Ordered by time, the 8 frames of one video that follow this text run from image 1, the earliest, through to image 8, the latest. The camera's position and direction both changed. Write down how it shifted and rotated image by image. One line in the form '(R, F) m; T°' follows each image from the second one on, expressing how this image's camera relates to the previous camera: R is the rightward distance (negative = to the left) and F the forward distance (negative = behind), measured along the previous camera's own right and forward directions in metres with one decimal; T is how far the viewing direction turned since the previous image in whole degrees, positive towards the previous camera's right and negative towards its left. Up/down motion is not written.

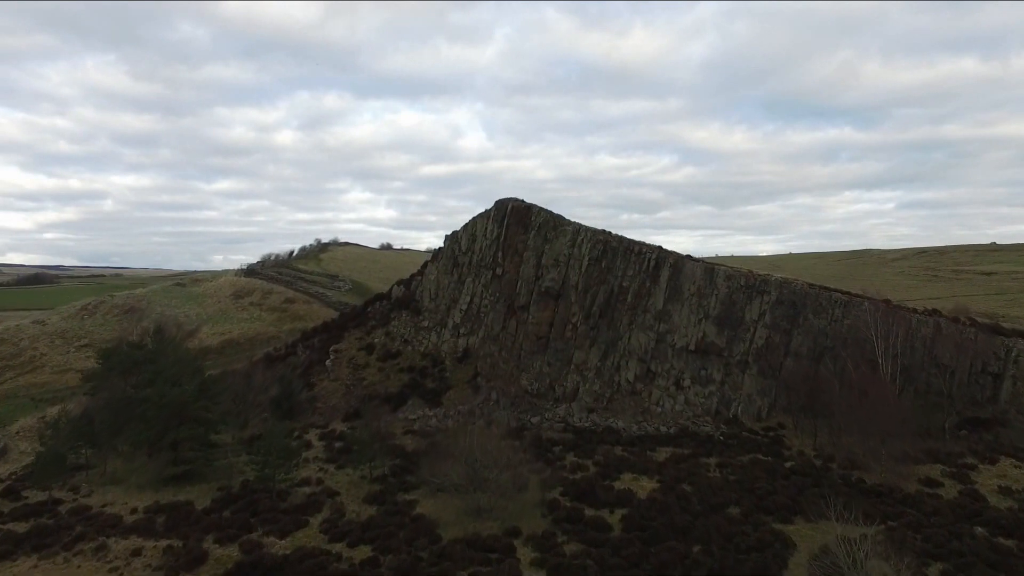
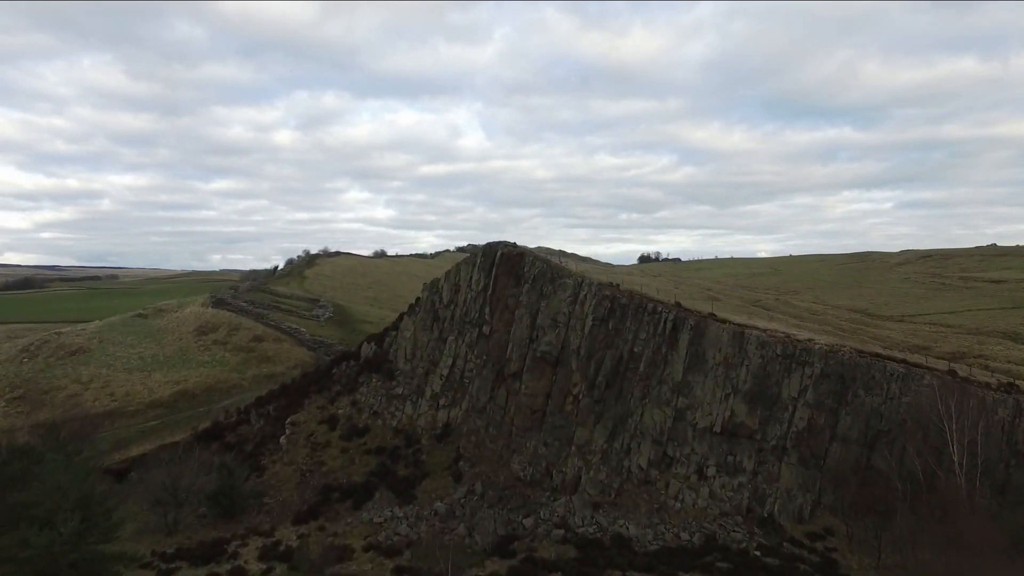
(+0.3, +4.0) m; 0°
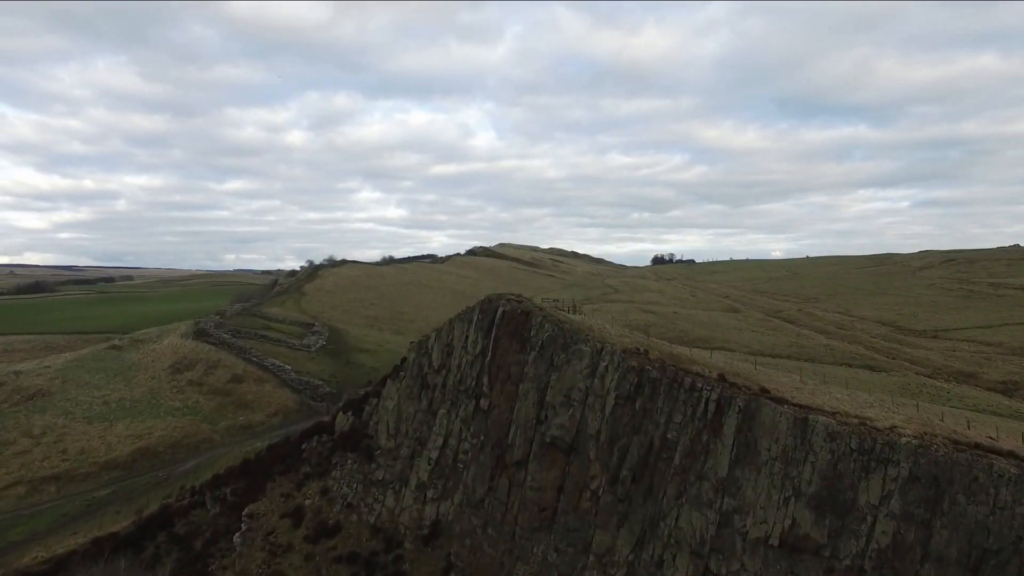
(+0.2, +3.9) m; -1°
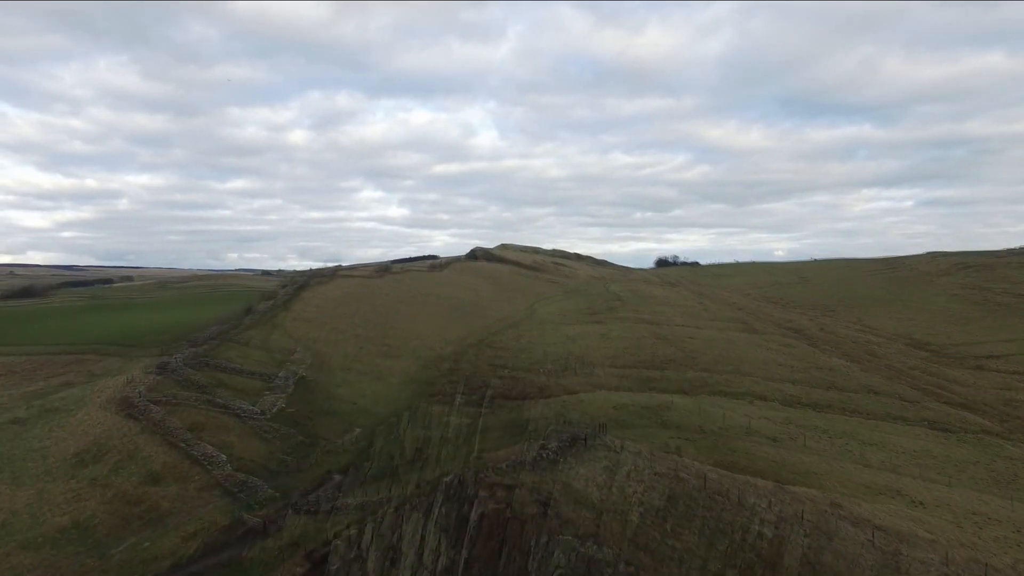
(+0.3, +7.3) m; 0°
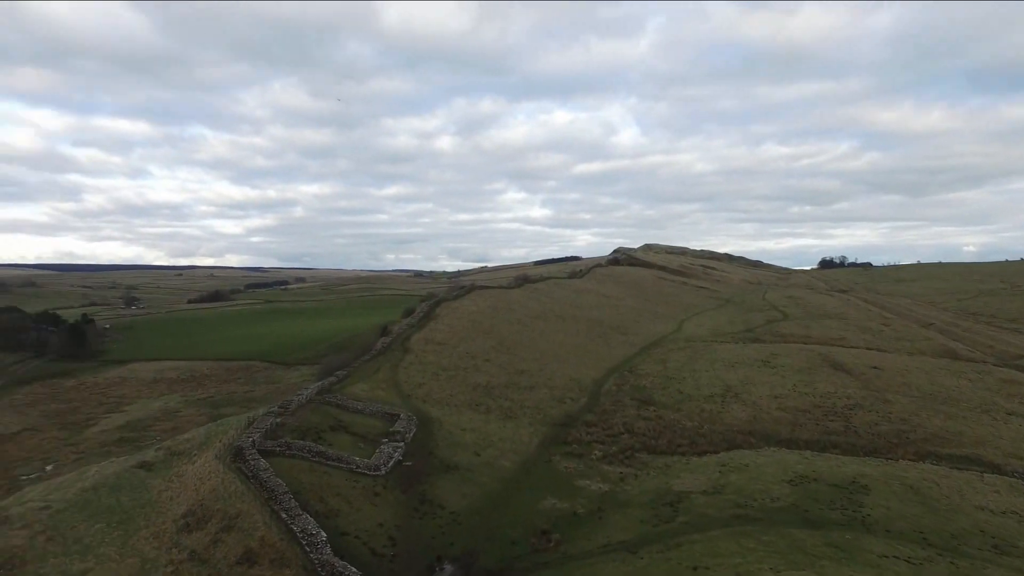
(-0.2, +5.5) m; -13°
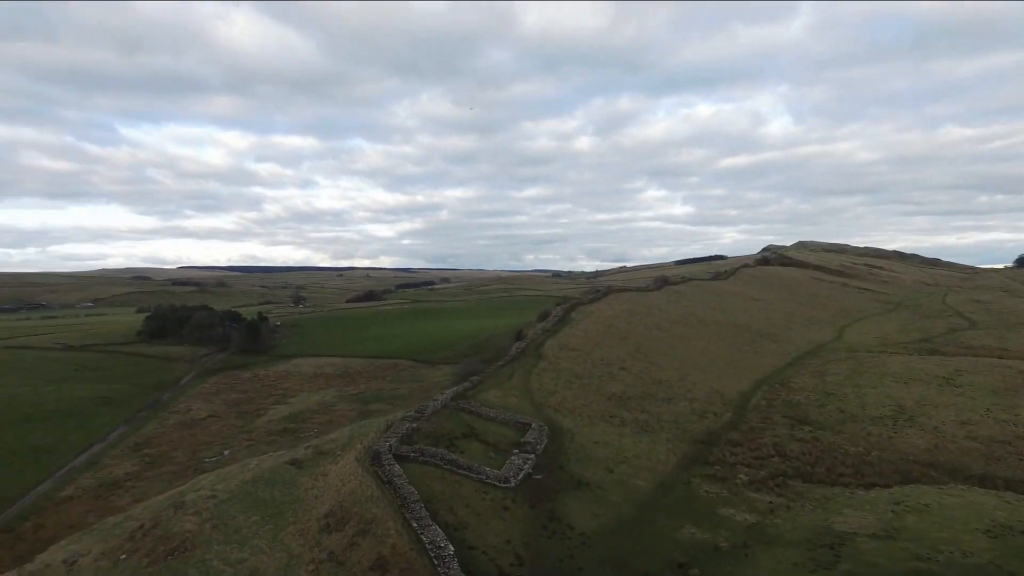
(+0.2, +1.2) m; -13°
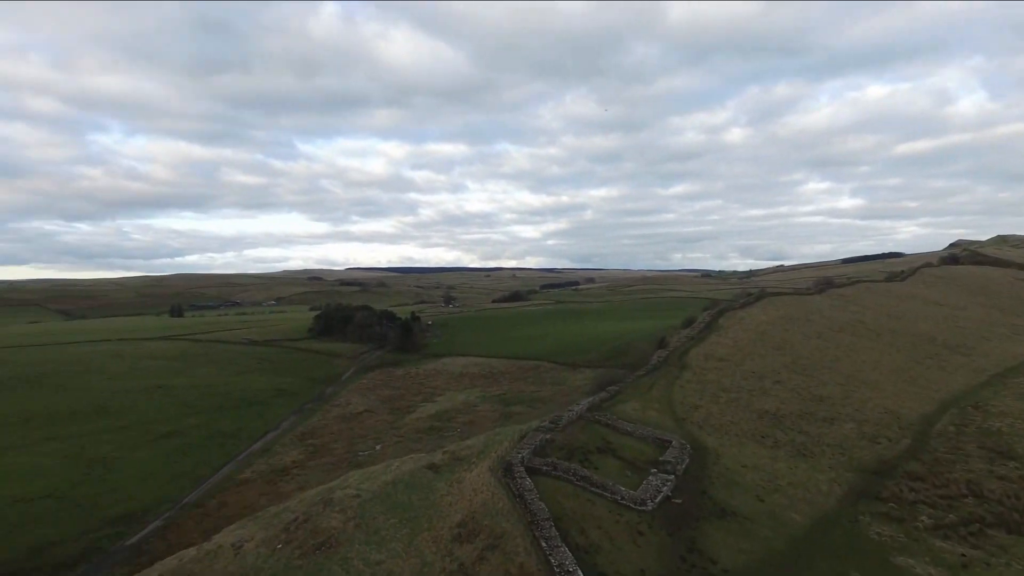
(+0.4, +1.1) m; -13°
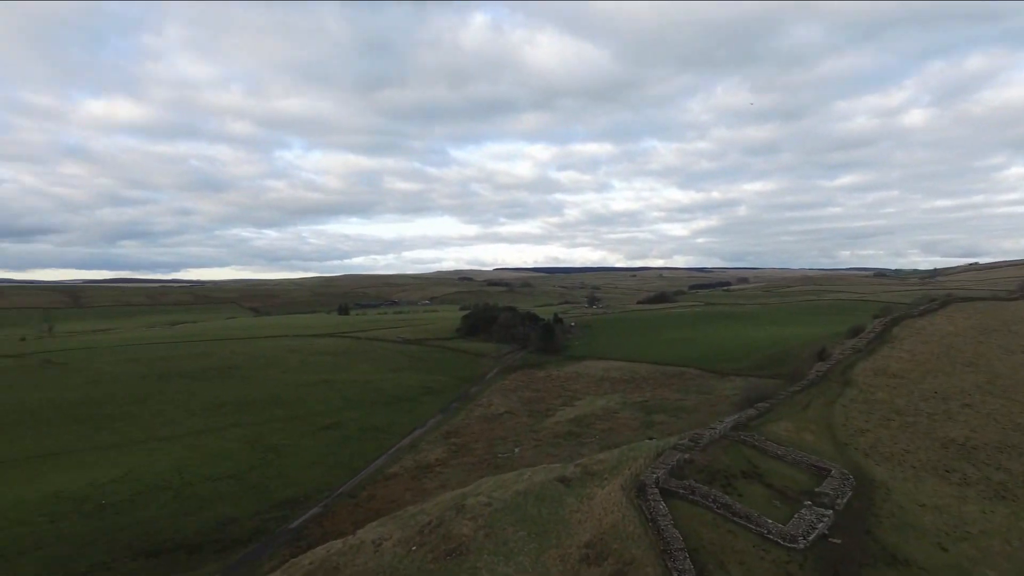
(+0.6, +0.9) m; -13°
